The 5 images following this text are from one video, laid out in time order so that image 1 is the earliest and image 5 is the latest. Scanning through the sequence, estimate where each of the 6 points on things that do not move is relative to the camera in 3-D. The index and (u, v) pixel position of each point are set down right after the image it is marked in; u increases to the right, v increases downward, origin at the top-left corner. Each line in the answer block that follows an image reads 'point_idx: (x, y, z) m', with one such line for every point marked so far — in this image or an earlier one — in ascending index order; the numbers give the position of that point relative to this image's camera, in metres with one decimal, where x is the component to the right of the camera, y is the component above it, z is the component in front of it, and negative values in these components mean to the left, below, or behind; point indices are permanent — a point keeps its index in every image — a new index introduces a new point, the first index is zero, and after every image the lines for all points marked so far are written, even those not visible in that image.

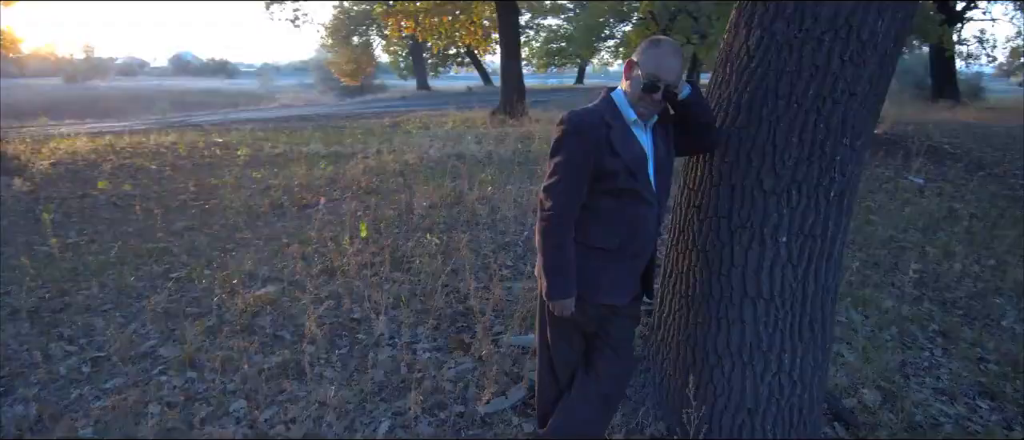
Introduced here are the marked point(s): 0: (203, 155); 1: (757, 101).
0: (-5.9, +1.3, +12.9) m
1: (+1.4, +0.7, +3.9) m
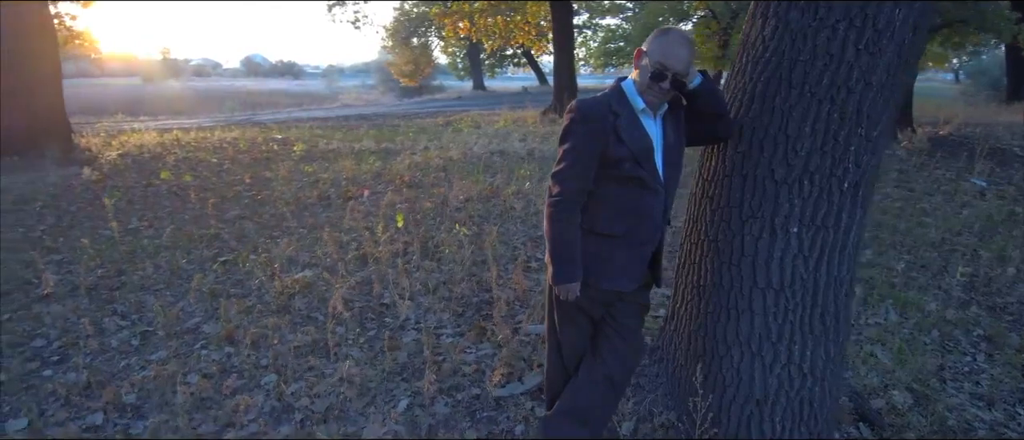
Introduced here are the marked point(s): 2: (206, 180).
0: (-5.0, +1.5, +13.5) m
1: (+1.5, +0.7, +3.9) m
2: (-4.6, +0.7, +10.3) m
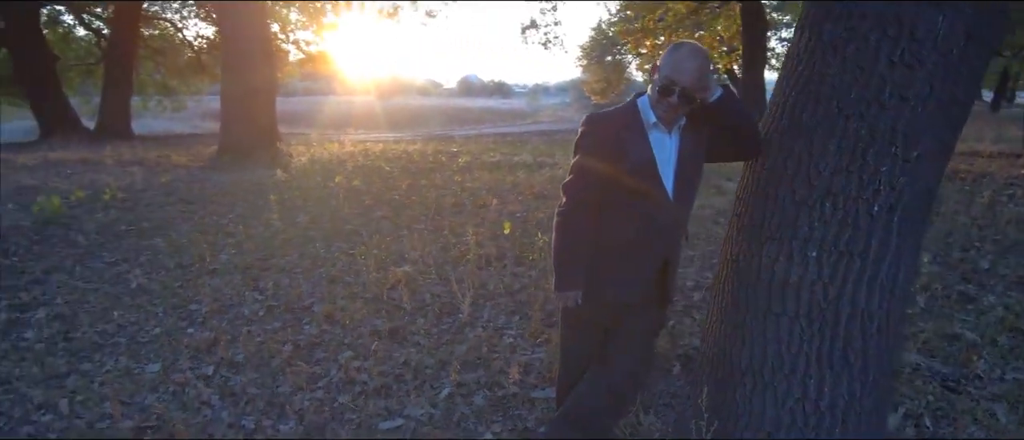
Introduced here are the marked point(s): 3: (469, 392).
0: (-1.8, +1.4, +14.8) m
1: (+1.6, +0.6, +3.7) m
2: (-2.4, +0.7, +11.6) m
3: (-0.3, -1.2, +4.9) m
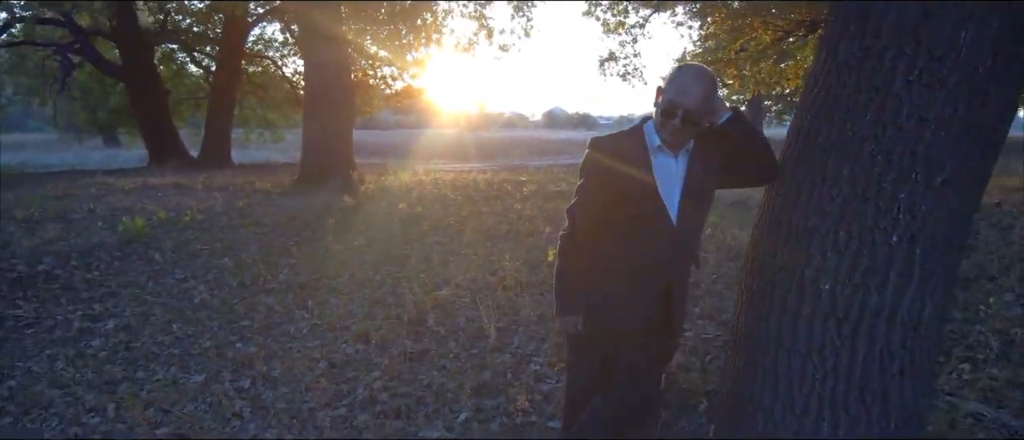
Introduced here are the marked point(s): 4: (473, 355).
0: (-0.3, +0.7, +15.0) m
1: (+1.5, +0.5, +3.5) m
2: (-1.4, +0.2, +11.9) m
3: (-0.2, -1.4, +4.9) m
4: (-0.3, -1.1, +5.7) m
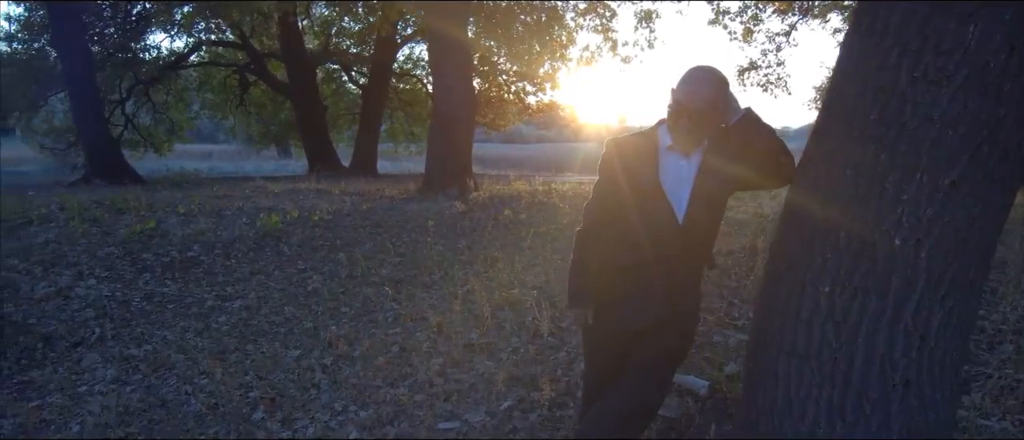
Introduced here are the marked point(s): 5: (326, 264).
0: (+2.2, +0.5, +15.0) m
1: (+1.6, +0.5, +3.4) m
2: (+0.5, +0.1, +12.2) m
3: (+0.1, -1.4, +5.1) m
4: (+0.2, -1.2, +6.0) m
5: (-2.5, -0.6, +9.3) m
